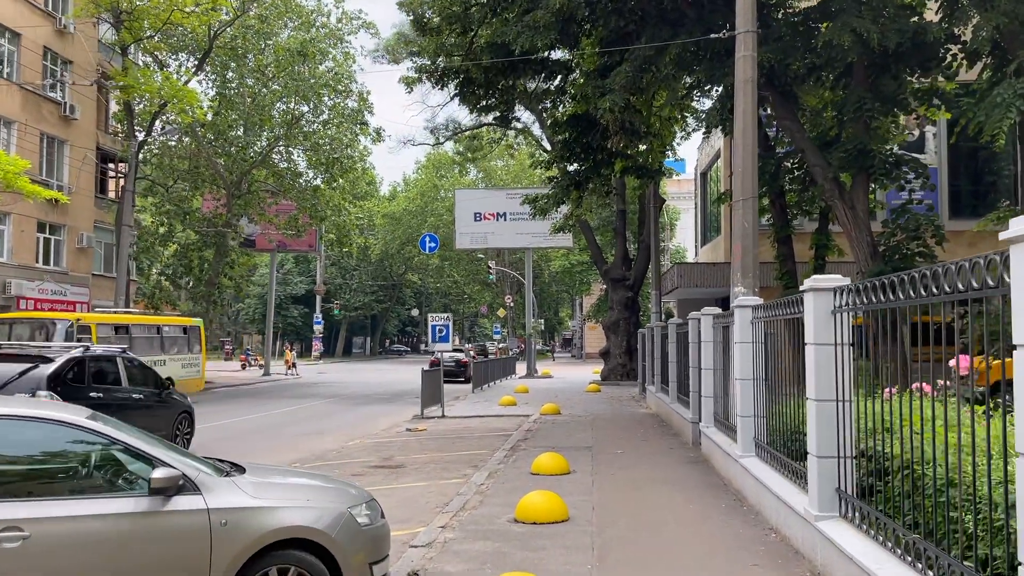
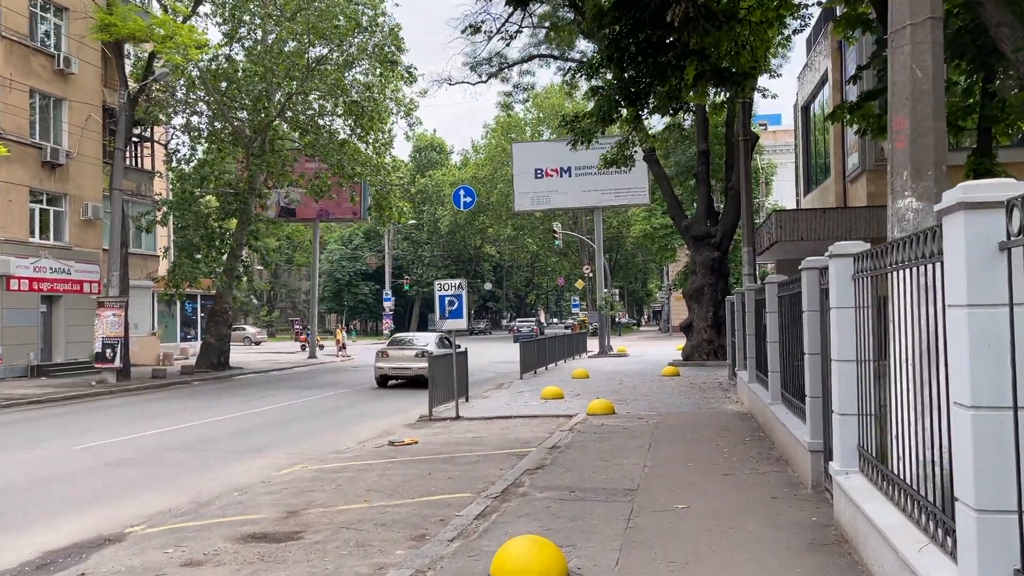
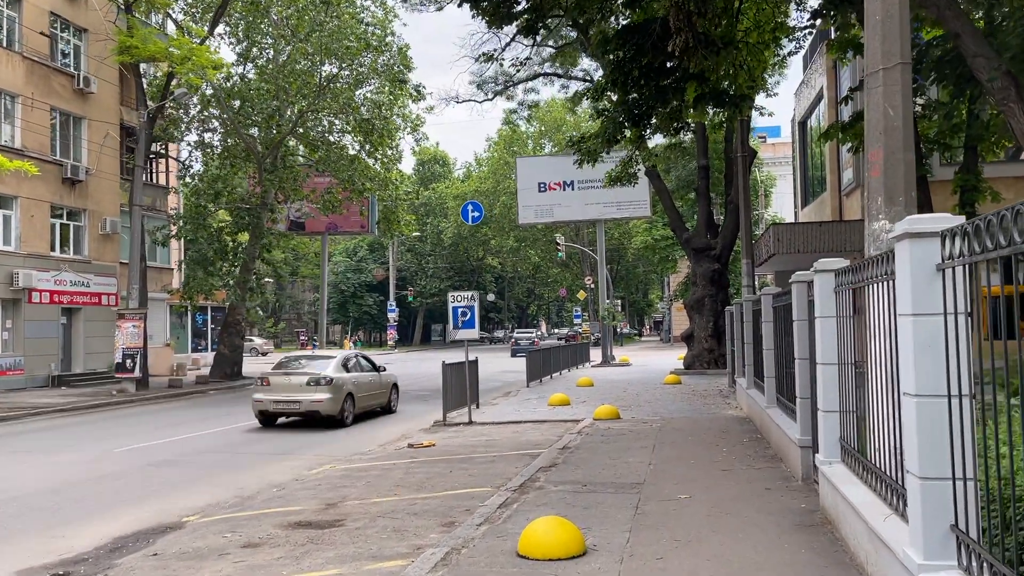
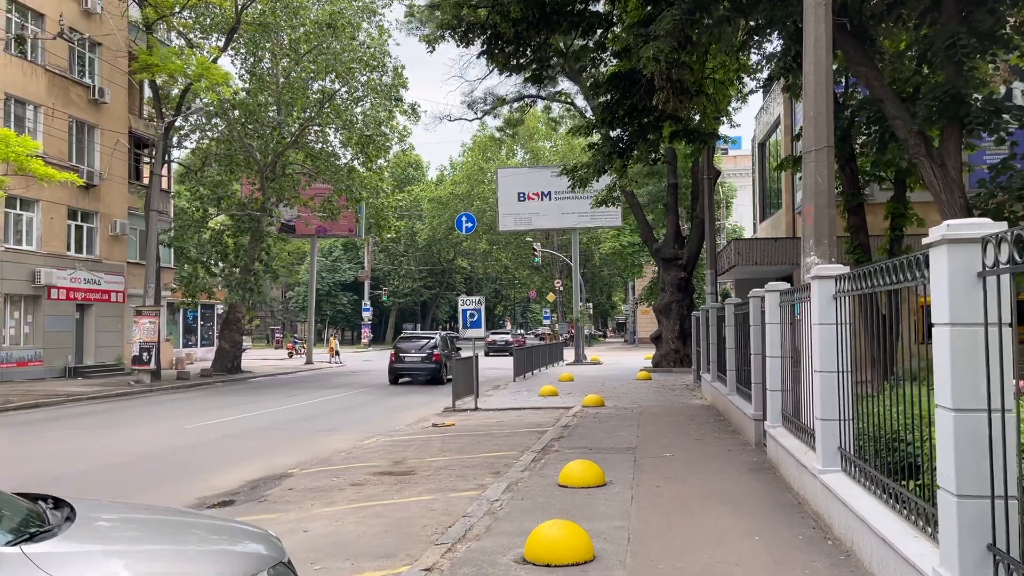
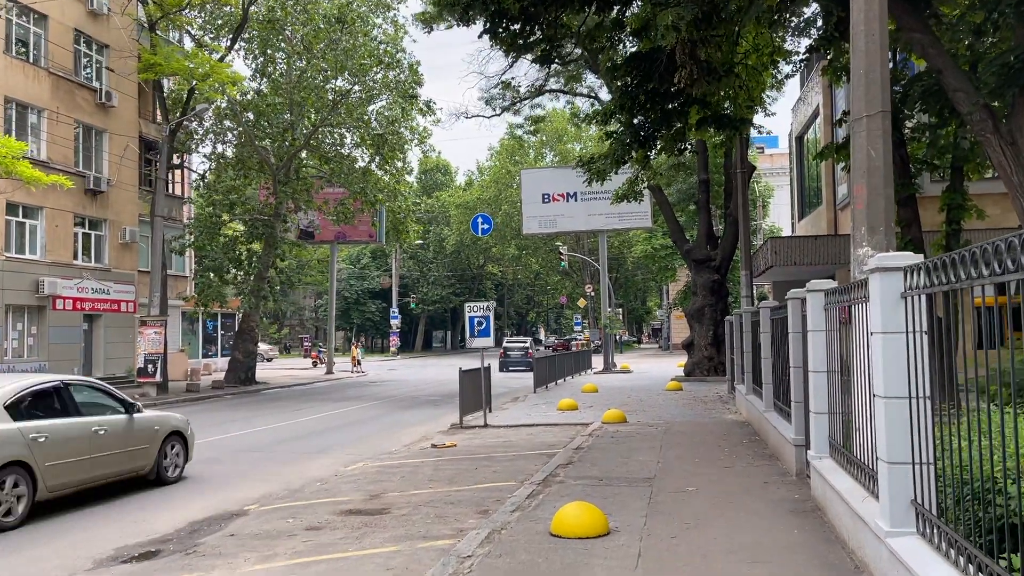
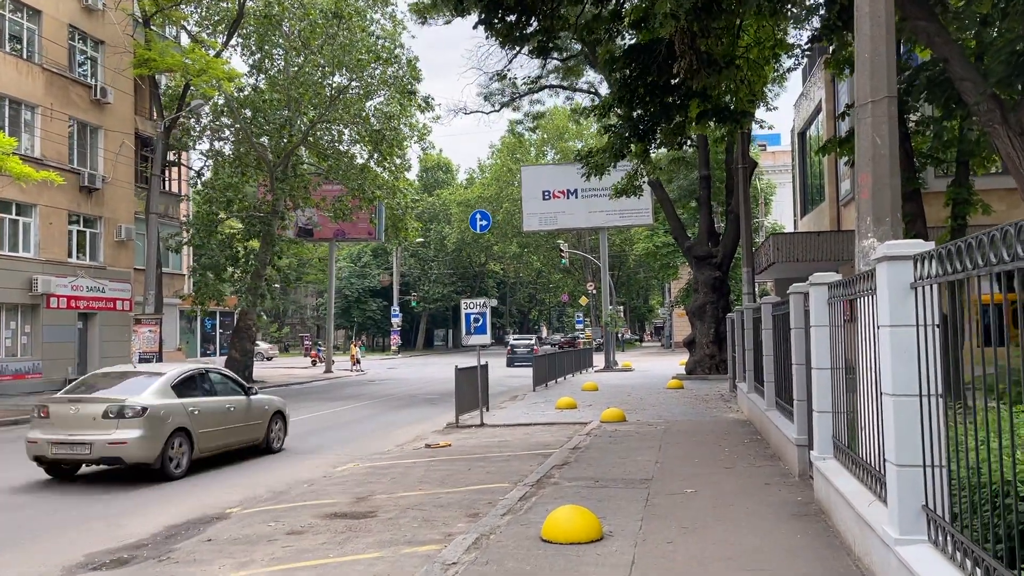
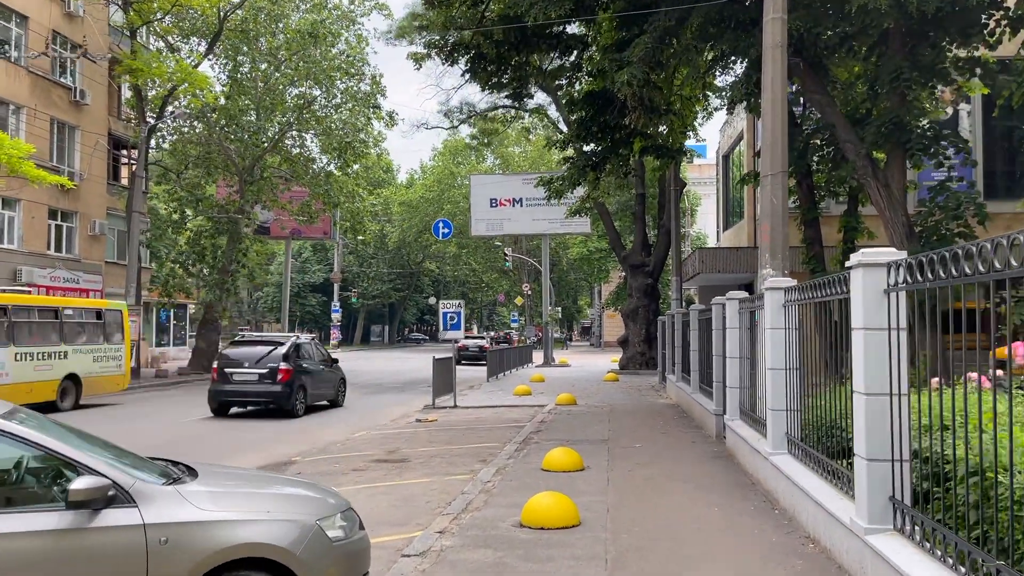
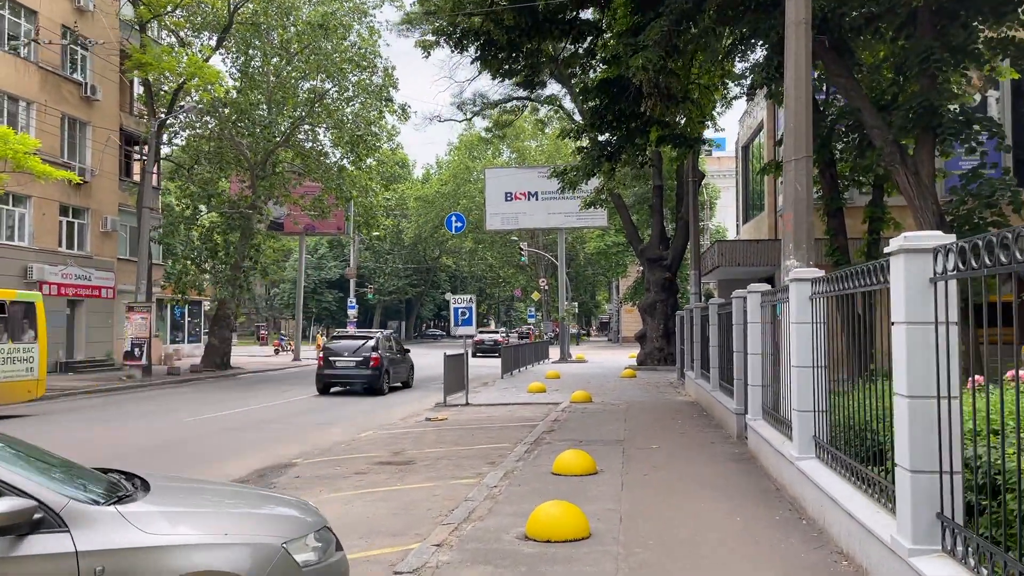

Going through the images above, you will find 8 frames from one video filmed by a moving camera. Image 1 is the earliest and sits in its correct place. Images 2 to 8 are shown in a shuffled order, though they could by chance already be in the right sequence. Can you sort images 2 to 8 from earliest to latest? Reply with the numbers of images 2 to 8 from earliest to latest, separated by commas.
7, 8, 4, 5, 6, 3, 2
